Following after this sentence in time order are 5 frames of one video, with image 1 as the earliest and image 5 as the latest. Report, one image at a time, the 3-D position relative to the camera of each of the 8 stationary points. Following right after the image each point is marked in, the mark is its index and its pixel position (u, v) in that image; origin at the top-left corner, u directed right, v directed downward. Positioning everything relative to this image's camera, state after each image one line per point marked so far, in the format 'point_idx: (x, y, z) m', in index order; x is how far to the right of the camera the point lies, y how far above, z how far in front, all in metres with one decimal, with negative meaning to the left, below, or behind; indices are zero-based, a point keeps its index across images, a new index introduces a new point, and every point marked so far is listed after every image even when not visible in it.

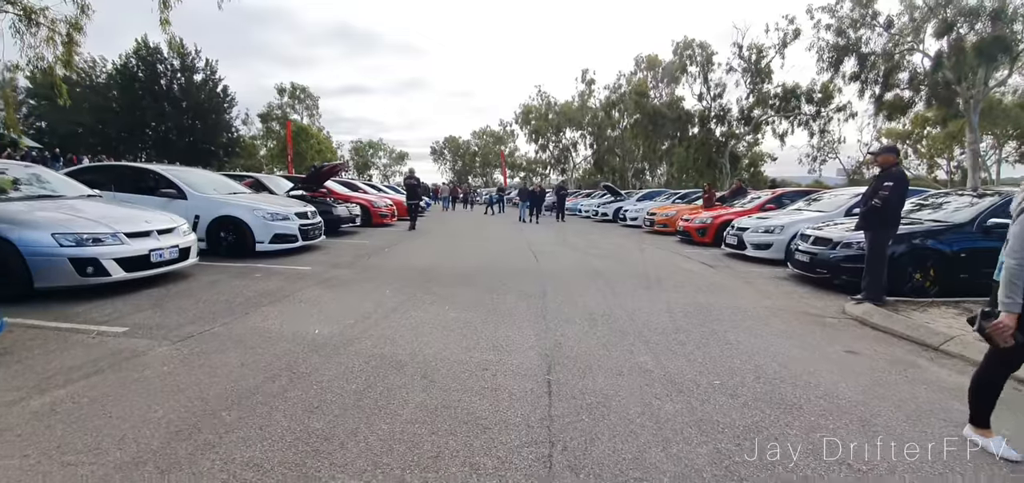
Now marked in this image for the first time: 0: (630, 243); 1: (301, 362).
0: (+3.8, 0.0, +13.7) m
1: (-2.0, -1.1, +4.0) m
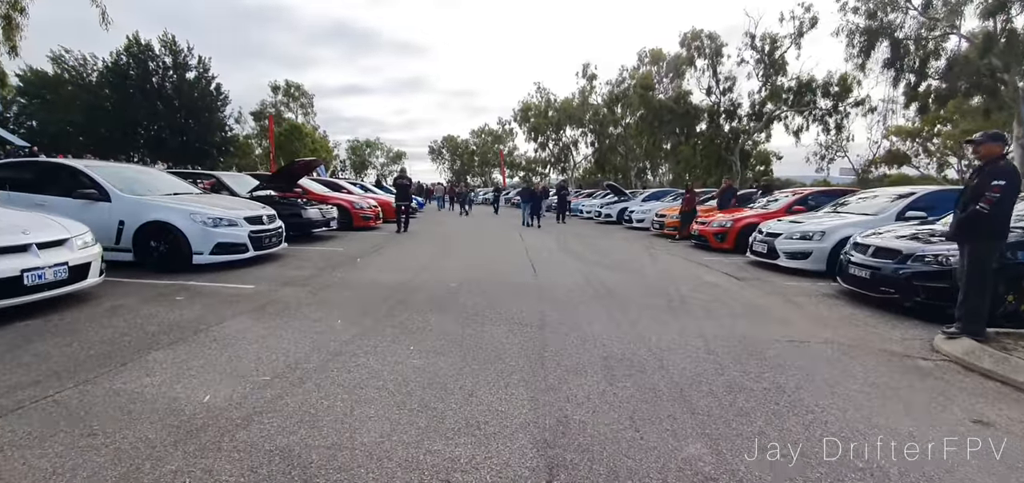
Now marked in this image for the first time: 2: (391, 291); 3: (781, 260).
0: (+3.7, -0.2, +12.1) m
1: (-2.1, -1.3, +2.5) m
2: (-1.8, -0.8, +6.6) m
3: (+5.7, -0.4, +9.2) m
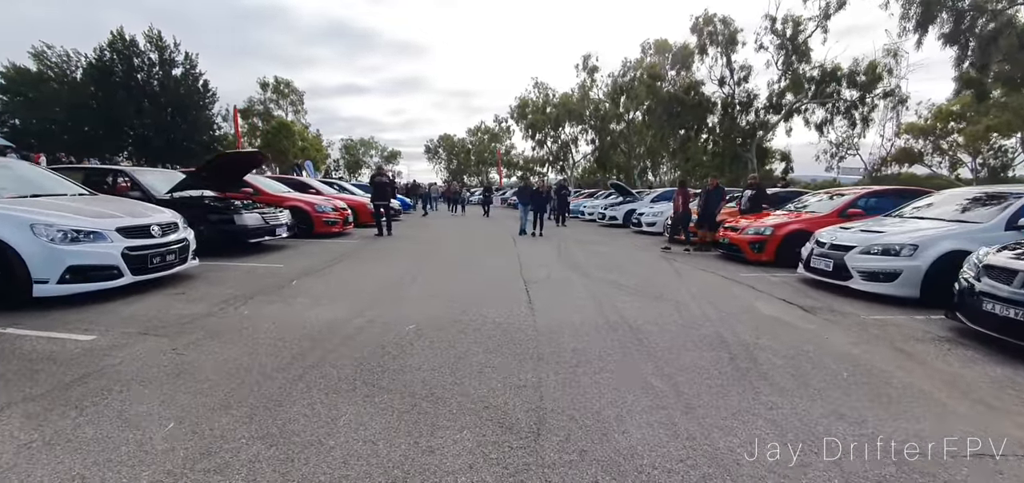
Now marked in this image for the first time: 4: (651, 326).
0: (+3.4, -0.4, +9.9) m
1: (-2.3, -1.6, +0.2) m
2: (-2.0, -1.0, +4.4) m
3: (+5.5, -0.7, +7.0) m
4: (+1.7, -1.0, +5.2) m
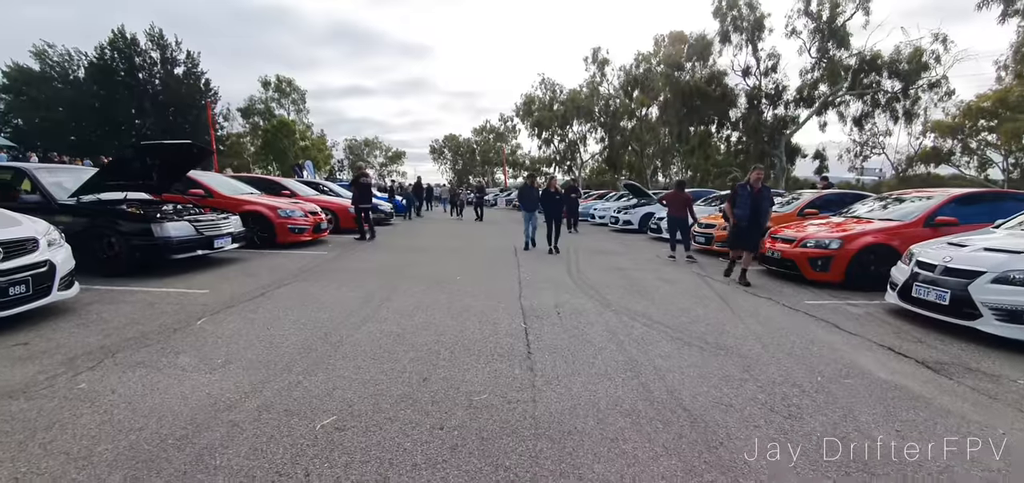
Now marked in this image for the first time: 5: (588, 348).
0: (+3.4, -0.7, +7.9) m
1: (-2.4, -1.8, -1.7) m
2: (-2.1, -1.3, +2.5) m
3: (+5.4, -0.9, +5.0) m
4: (+1.6, -1.3, +3.2) m
5: (+0.8, -1.1, +4.4) m
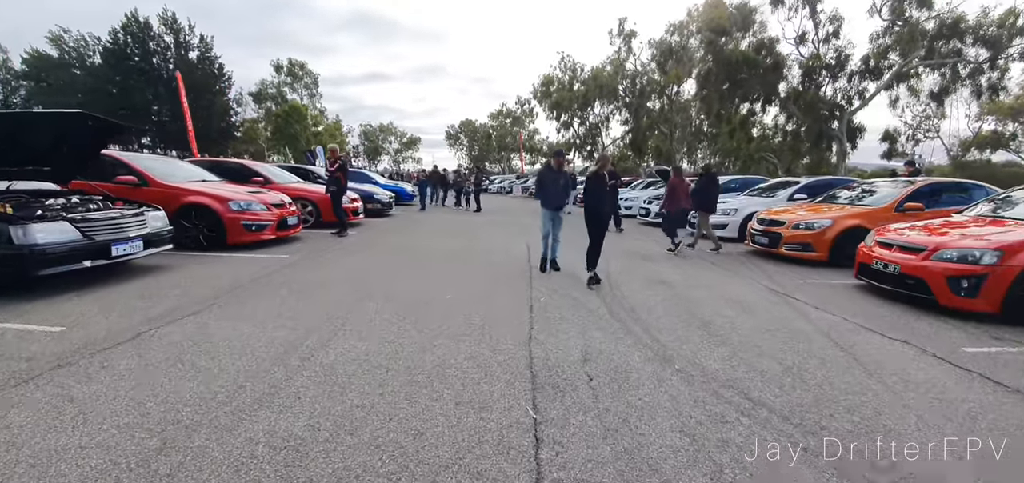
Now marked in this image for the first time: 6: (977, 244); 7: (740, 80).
0: (+3.5, -0.8, +5.7) m
1: (-2.7, -2.2, -3.6) m
2: (-2.2, -1.5, +0.4) m
3: (+5.4, -1.1, +2.7) m
4: (+1.5, -1.5, +1.0) m
5: (+0.8, -1.3, +2.2) m
6: (+5.8, 0.0, +5.4) m
7: (+9.9, +7.1, +19.1) m
